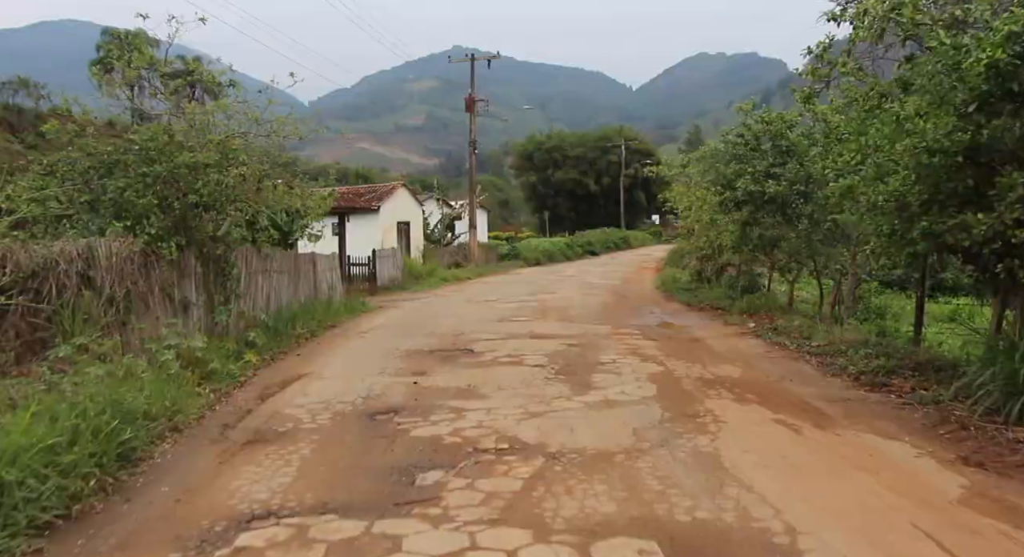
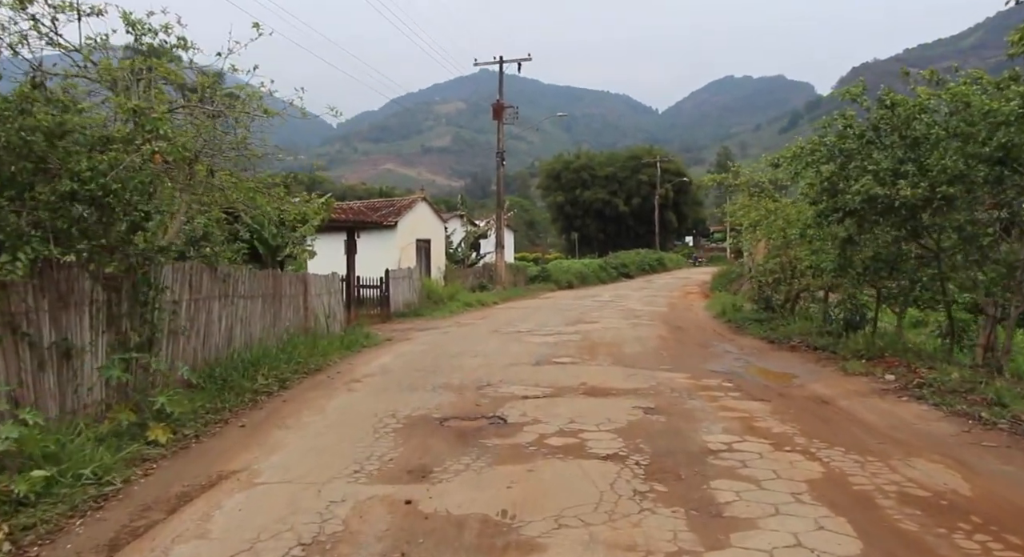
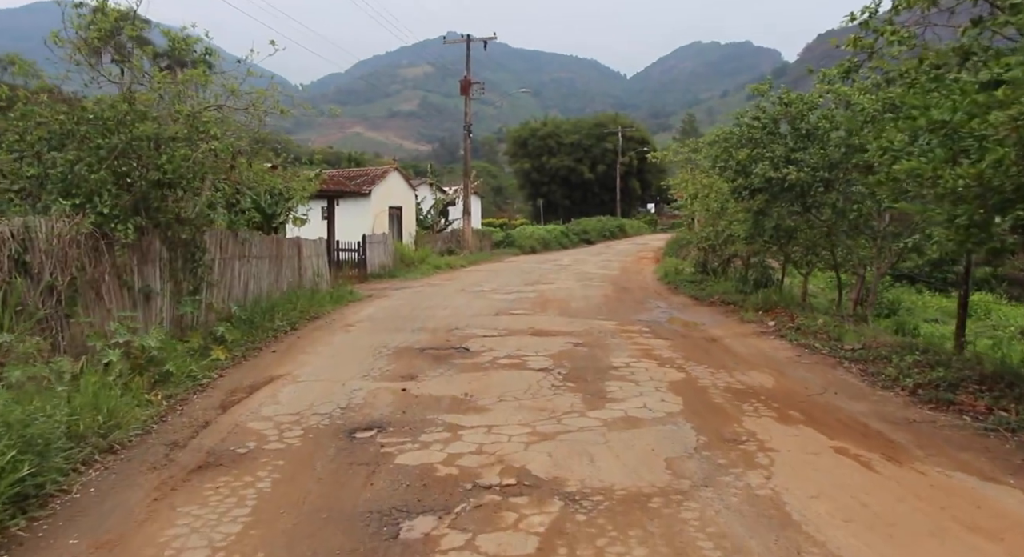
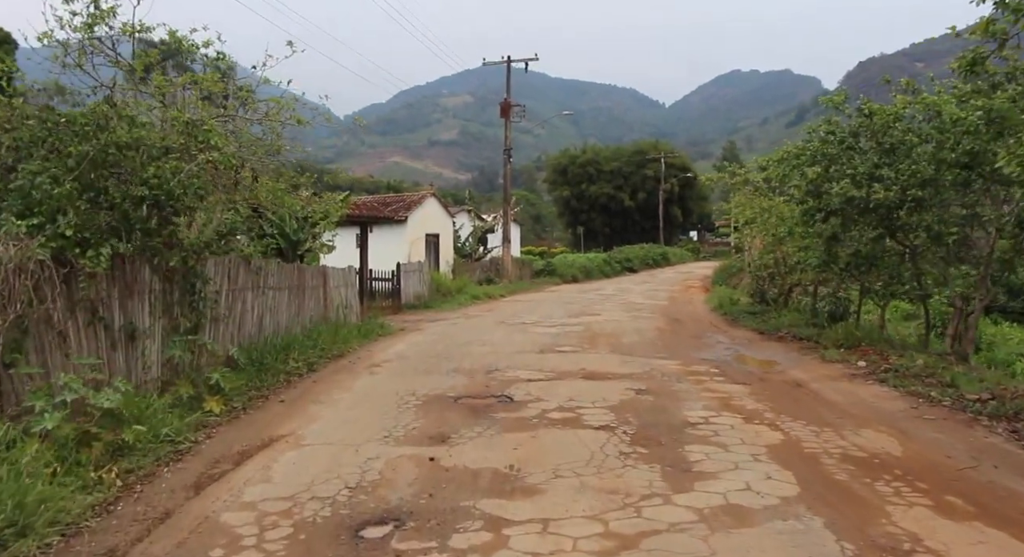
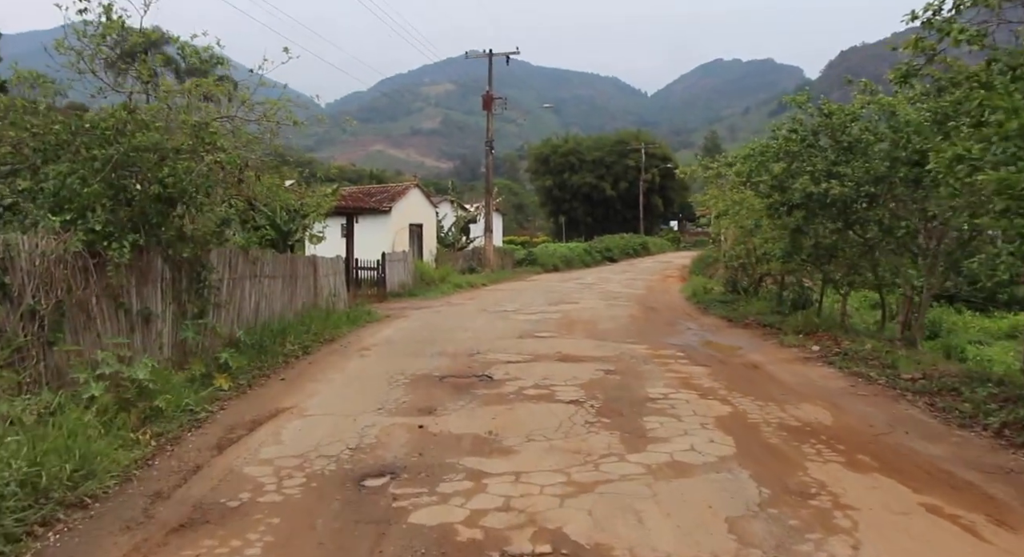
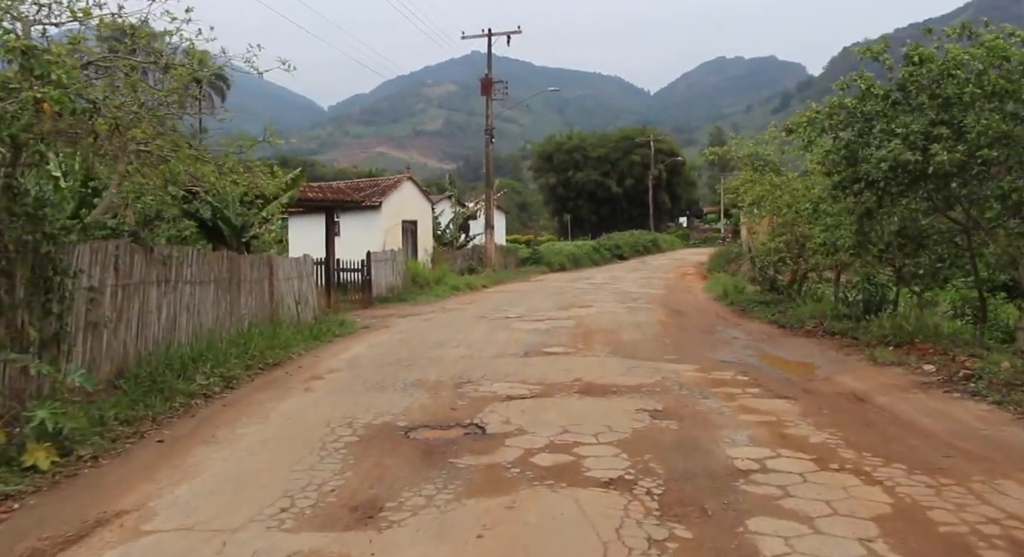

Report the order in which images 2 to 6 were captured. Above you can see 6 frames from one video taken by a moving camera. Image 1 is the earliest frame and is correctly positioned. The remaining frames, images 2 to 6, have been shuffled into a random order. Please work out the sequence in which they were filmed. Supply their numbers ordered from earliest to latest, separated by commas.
3, 5, 4, 2, 6
